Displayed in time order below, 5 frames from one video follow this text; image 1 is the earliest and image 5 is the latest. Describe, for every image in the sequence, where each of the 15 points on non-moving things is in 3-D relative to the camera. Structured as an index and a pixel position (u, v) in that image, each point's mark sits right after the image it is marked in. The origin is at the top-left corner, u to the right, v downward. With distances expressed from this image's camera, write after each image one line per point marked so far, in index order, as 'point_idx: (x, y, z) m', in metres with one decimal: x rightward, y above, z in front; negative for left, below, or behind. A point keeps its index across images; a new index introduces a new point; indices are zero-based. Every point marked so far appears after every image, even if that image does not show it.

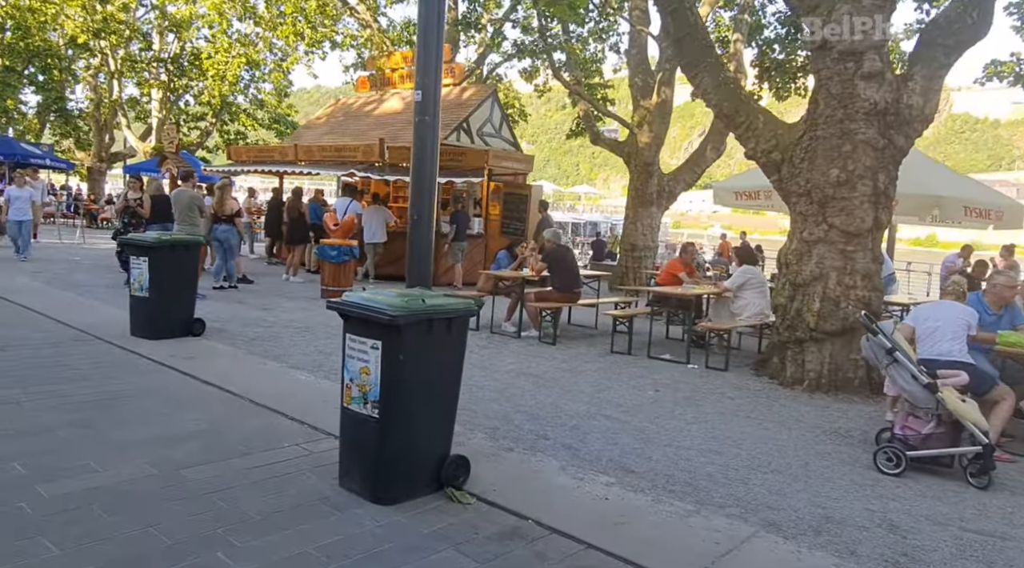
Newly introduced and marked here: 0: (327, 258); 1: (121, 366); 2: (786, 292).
0: (-2.9, +0.4, +12.4) m
1: (-3.4, -0.7, +6.8) m
2: (+2.5, -0.1, +7.3) m
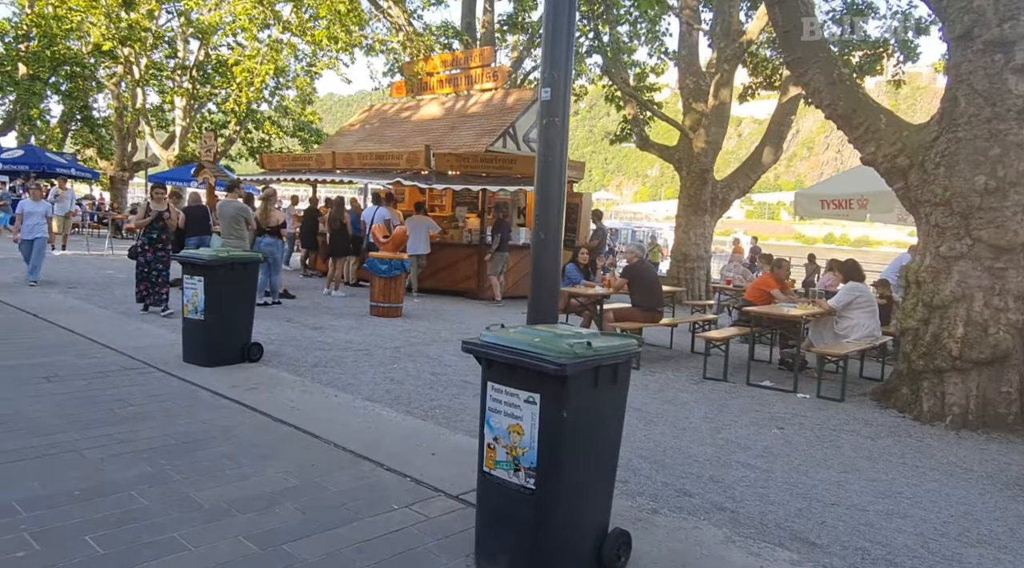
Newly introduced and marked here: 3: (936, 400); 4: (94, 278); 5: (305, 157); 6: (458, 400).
0: (-2.0, +0.2, +11.7) m
1: (-2.5, -0.9, +6.1) m
2: (+3.4, -0.2, +6.5) m
3: (+3.4, -0.9, +6.3) m
4: (-7.8, +0.1, +14.7) m
5: (-4.7, +2.9, +17.9) m
6: (-0.5, -1.0, +6.8) m
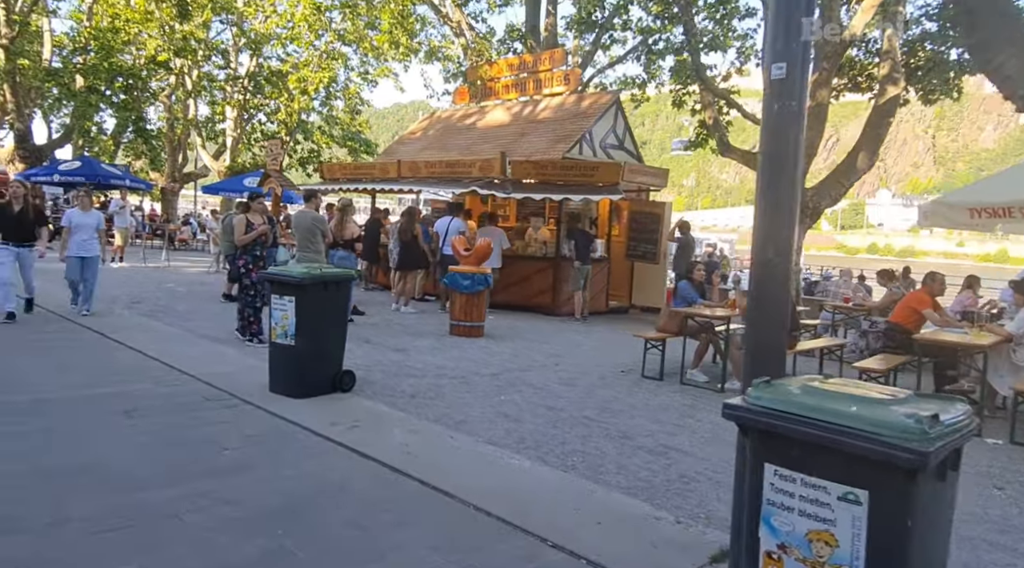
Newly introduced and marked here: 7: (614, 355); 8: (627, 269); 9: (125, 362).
0: (-0.7, 0.0, +10.8) m
1: (-1.5, -1.1, +5.2) m
2: (+4.4, -0.4, +5.3) m
3: (+4.4, -1.1, +5.2) m
4: (-6.4, -0.1, +14.1) m
5: (-3.2, +2.6, +17.2) m
6: (+0.6, -1.2, +5.8) m
7: (+1.3, -0.9, +9.9) m
8: (+2.3, +0.3, +16.0) m
9: (-3.8, -0.8, +7.7) m
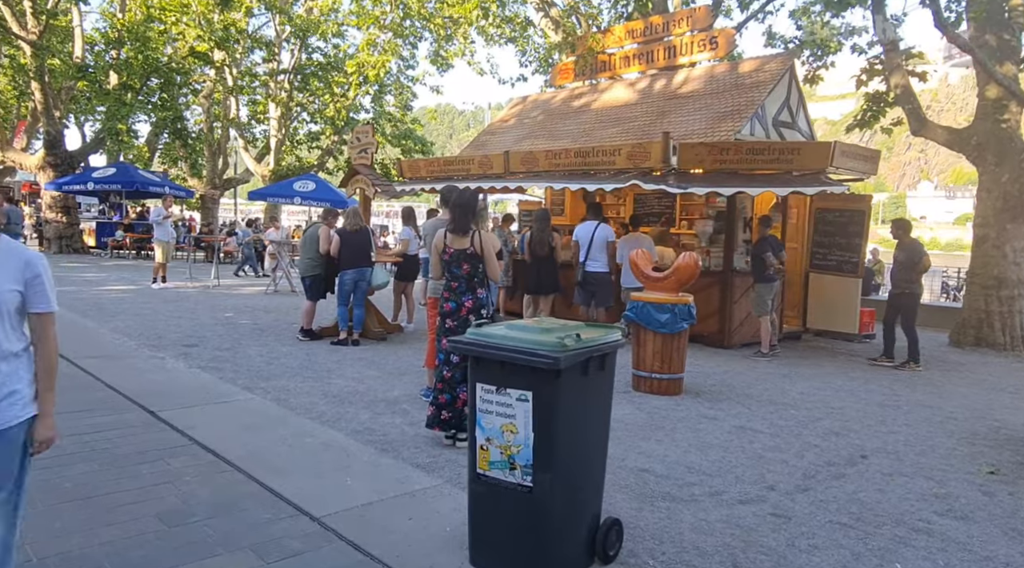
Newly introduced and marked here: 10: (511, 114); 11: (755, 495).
0: (+1.4, -0.4, +7.4) m
1: (+0.4, -1.4, +1.8) m
2: (+6.3, -0.7, +1.7) m
3: (+6.3, -1.3, +1.6) m
4: (-4.2, -0.6, +10.9) m
5: (-0.9, +2.2, +13.9) m
6: (+2.5, -1.5, +2.4) m
7: (+3.4, -1.2, +6.4) m
8: (+4.6, 0.0, +12.5) m
9: (-1.8, -1.2, +4.4) m
10: (0.0, +3.7, +17.2) m
11: (+1.5, -1.3, +4.8) m
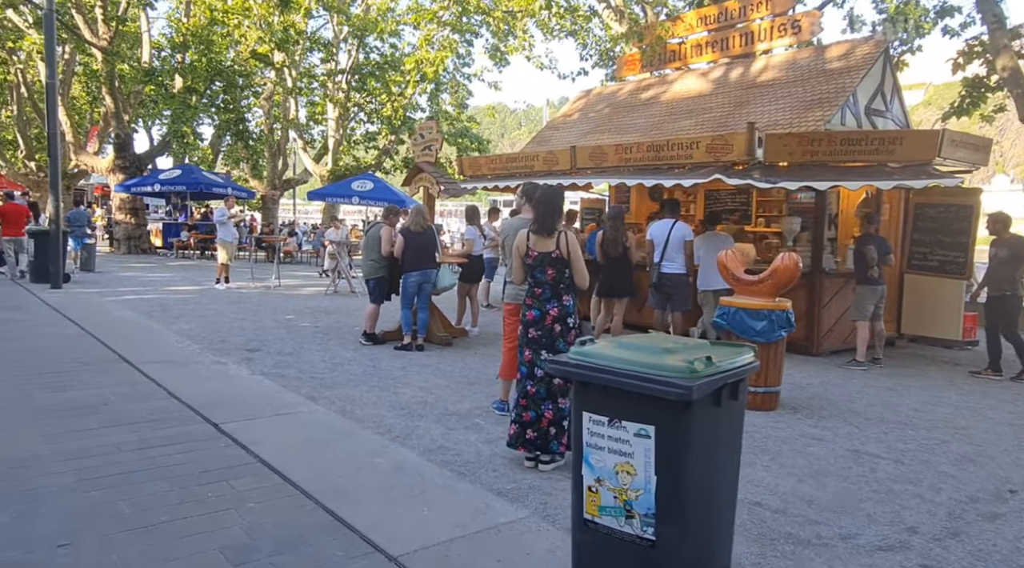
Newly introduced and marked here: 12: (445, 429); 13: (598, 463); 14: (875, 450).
0: (+2.1, -0.4, +6.7) m
1: (+0.7, -1.5, +1.2) m
2: (+6.6, -0.7, +0.7) m
3: (+6.6, -1.4, +0.6) m
4: (-3.2, -0.6, +10.6) m
5: (+0.3, +2.2, +13.3) m
6: (+2.9, -1.5, +1.6) m
7: (+4.0, -1.3, +5.6) m
8: (+5.6, 0.0, +11.5) m
9: (-1.3, -1.2, +3.9) m
10: (+1.4, +3.7, +16.6) m
11: (+2.0, -1.3, +4.1) m
12: (-0.5, -1.1, +6.2) m
13: (+0.4, -0.7, +2.9) m
14: (+2.7, -1.2, +5.8) m
